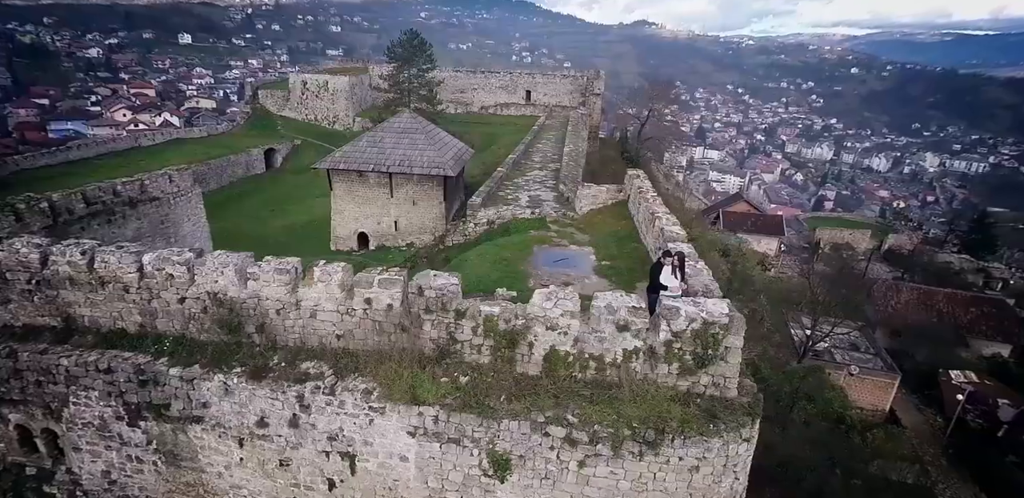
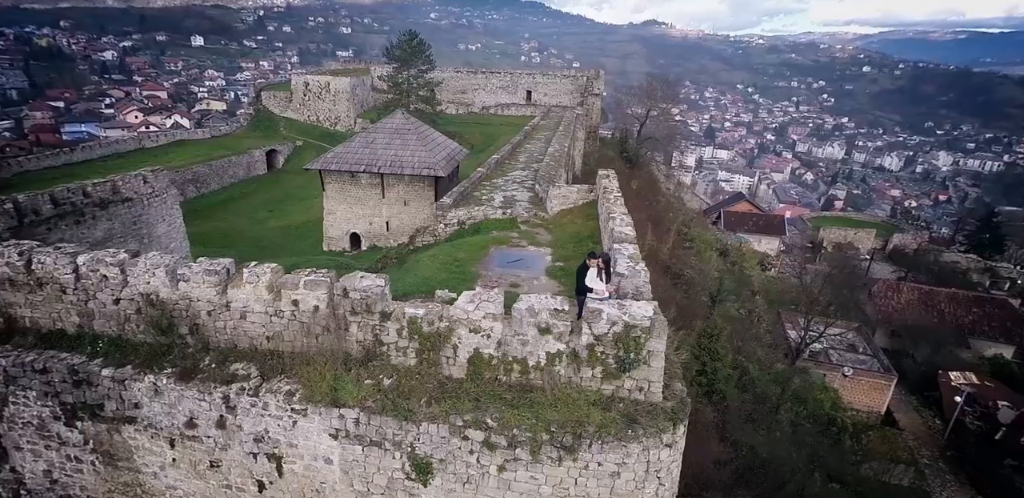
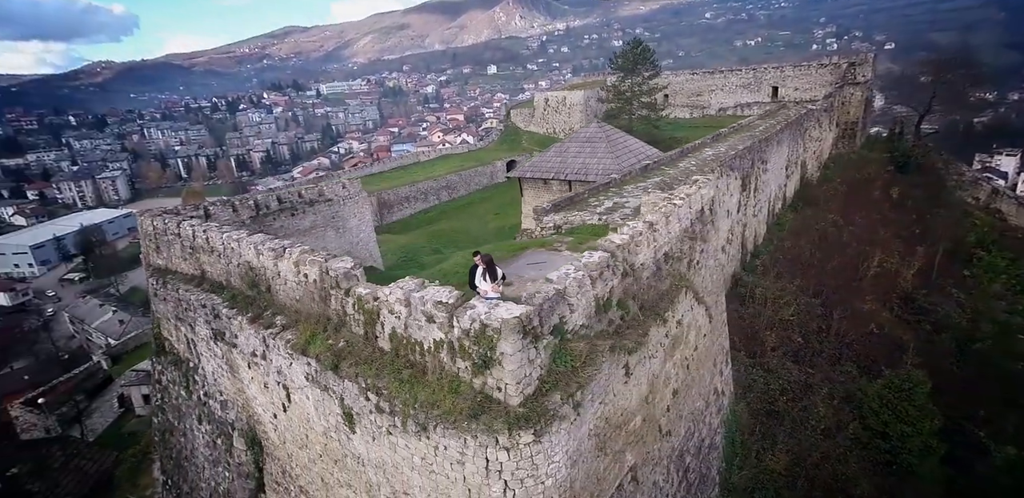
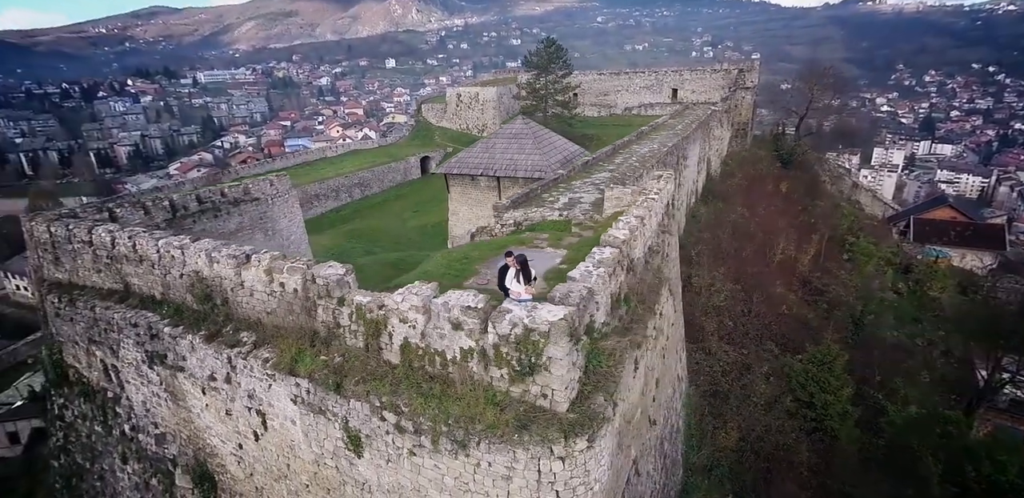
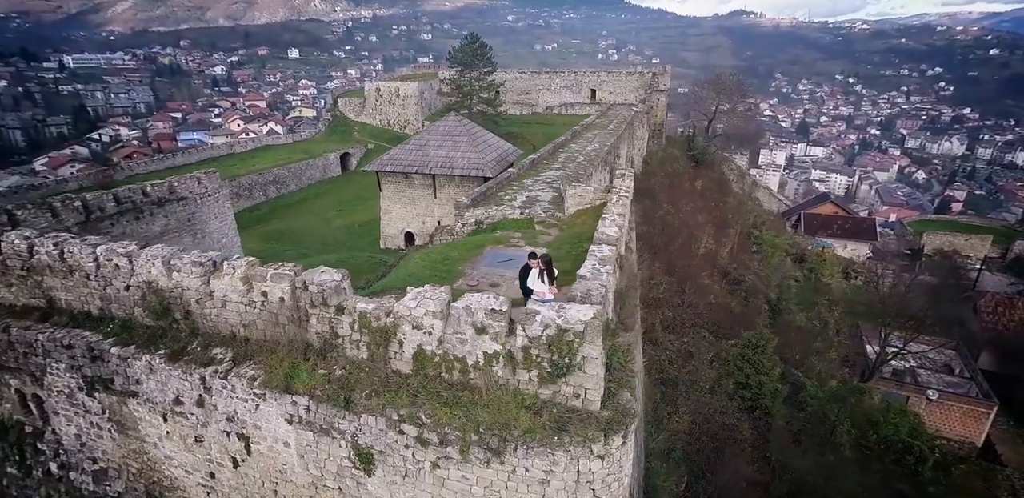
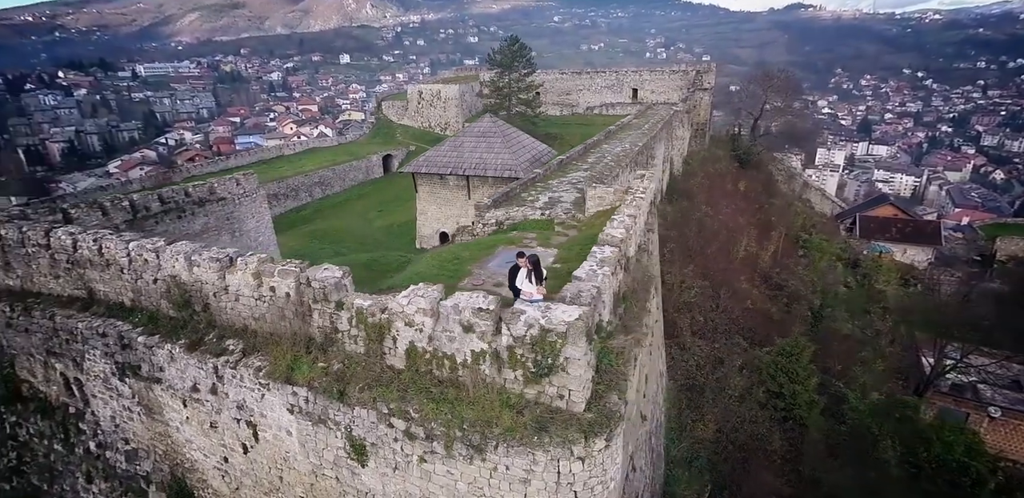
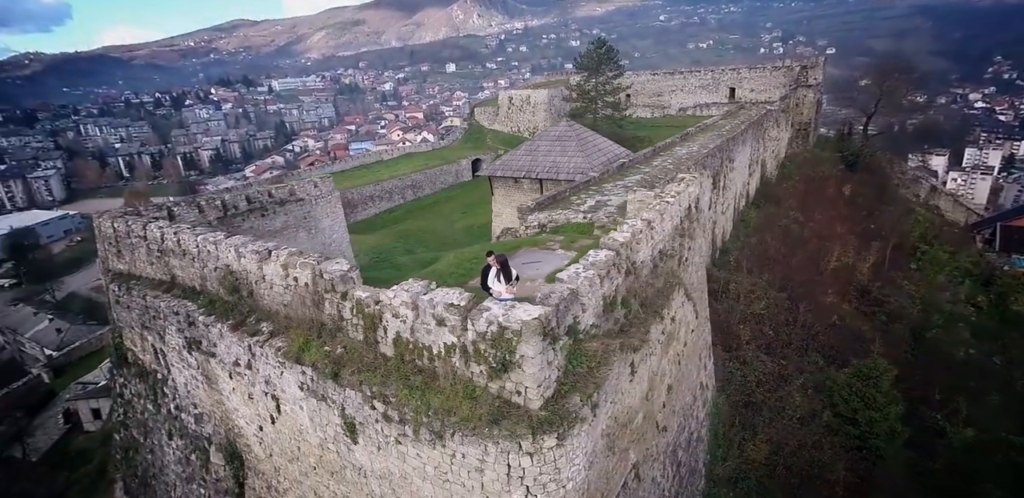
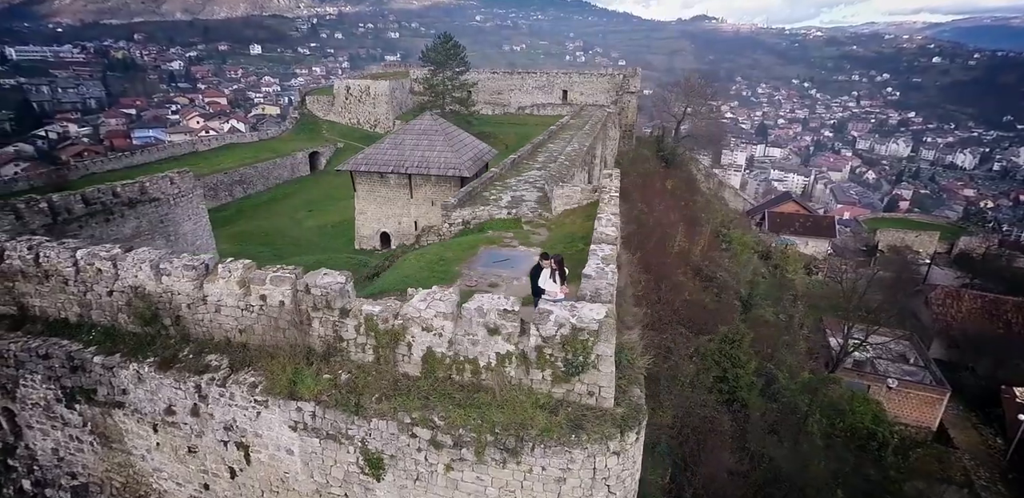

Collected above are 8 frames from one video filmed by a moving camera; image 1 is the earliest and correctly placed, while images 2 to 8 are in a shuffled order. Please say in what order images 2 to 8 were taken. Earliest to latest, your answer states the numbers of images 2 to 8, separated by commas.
2, 8, 5, 6, 4, 7, 3
